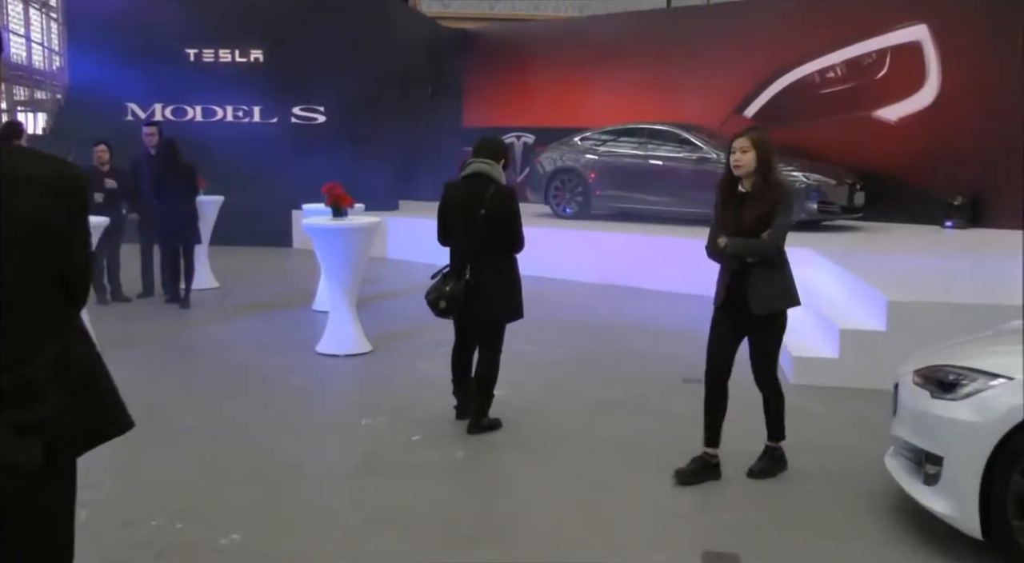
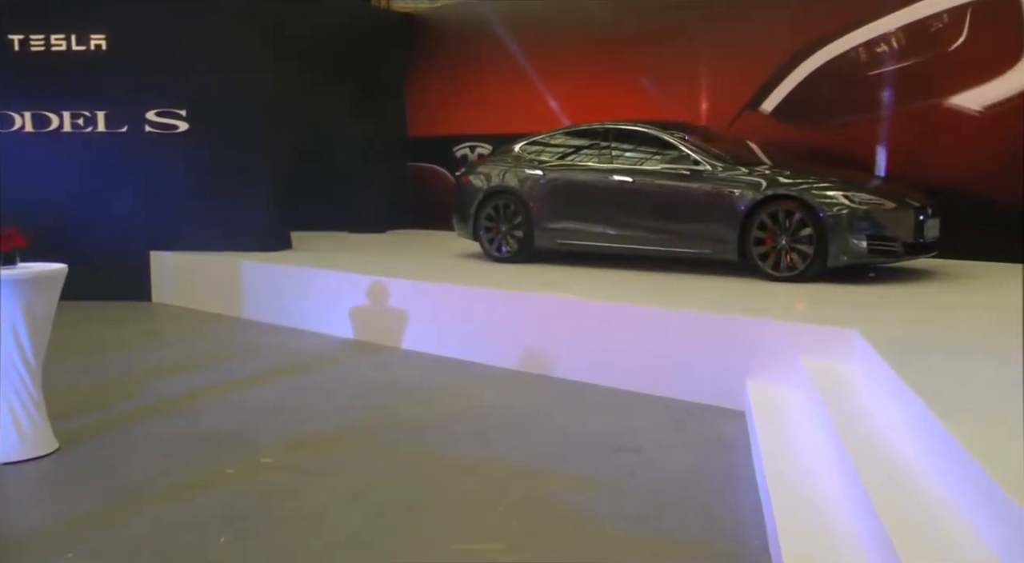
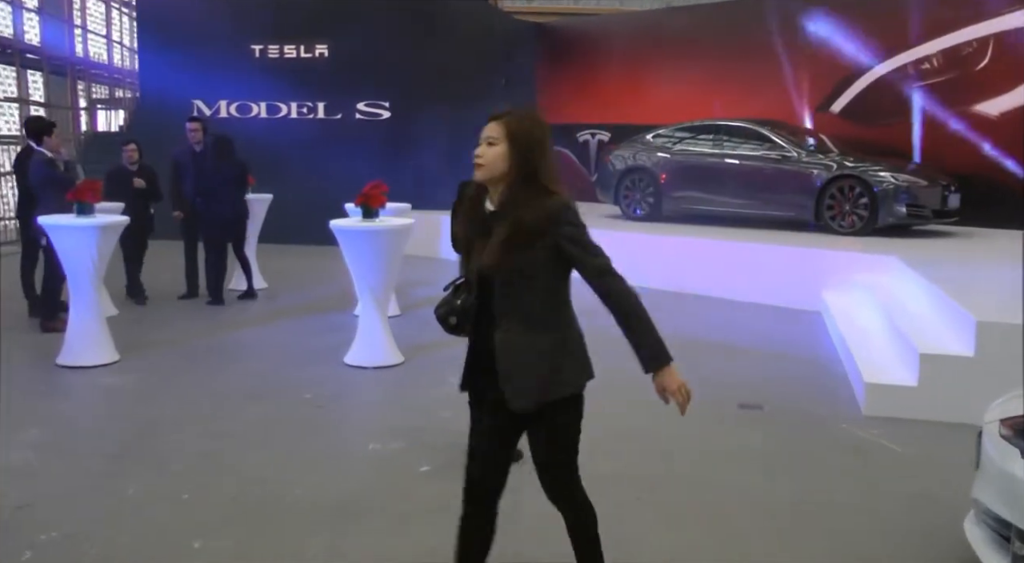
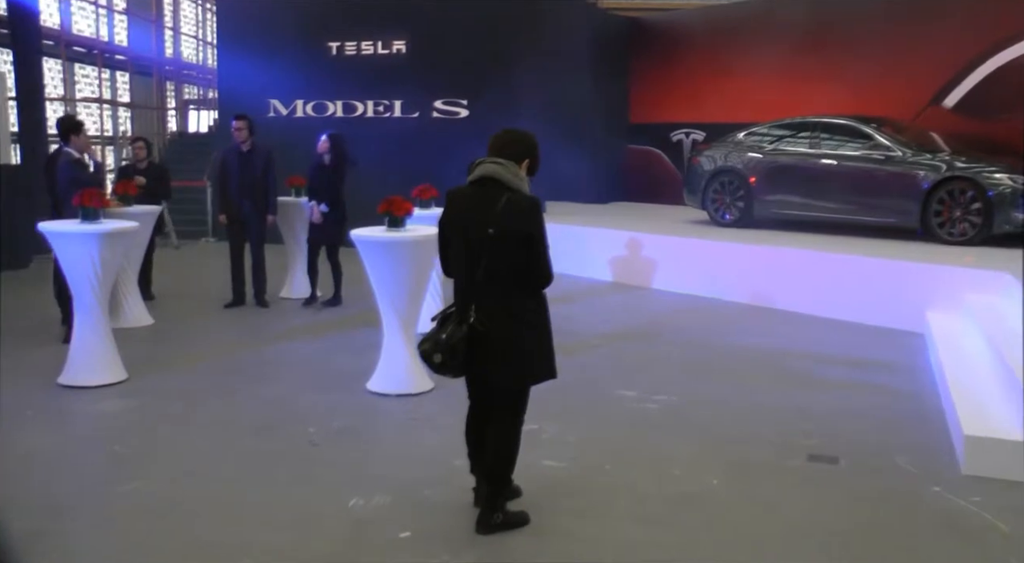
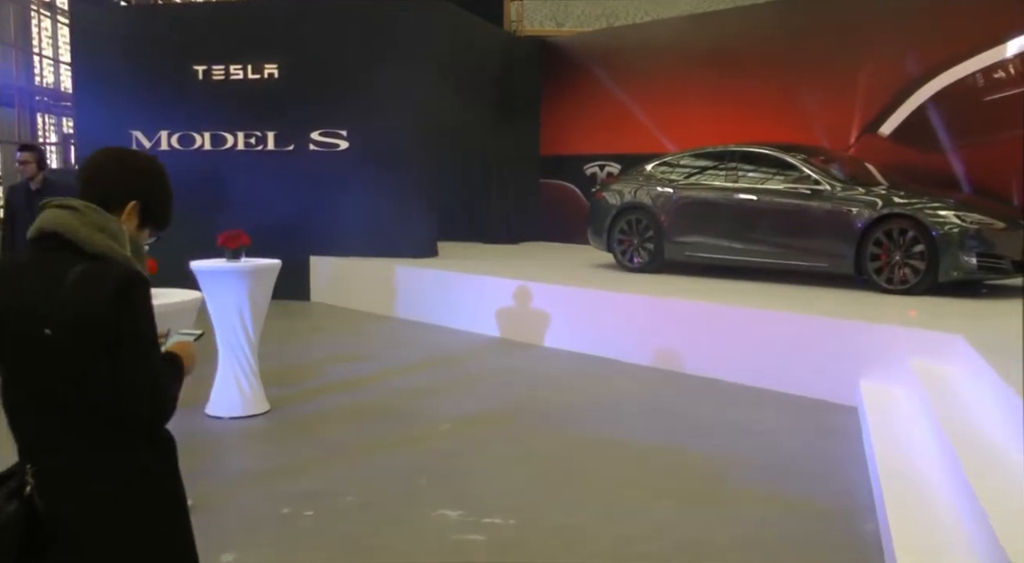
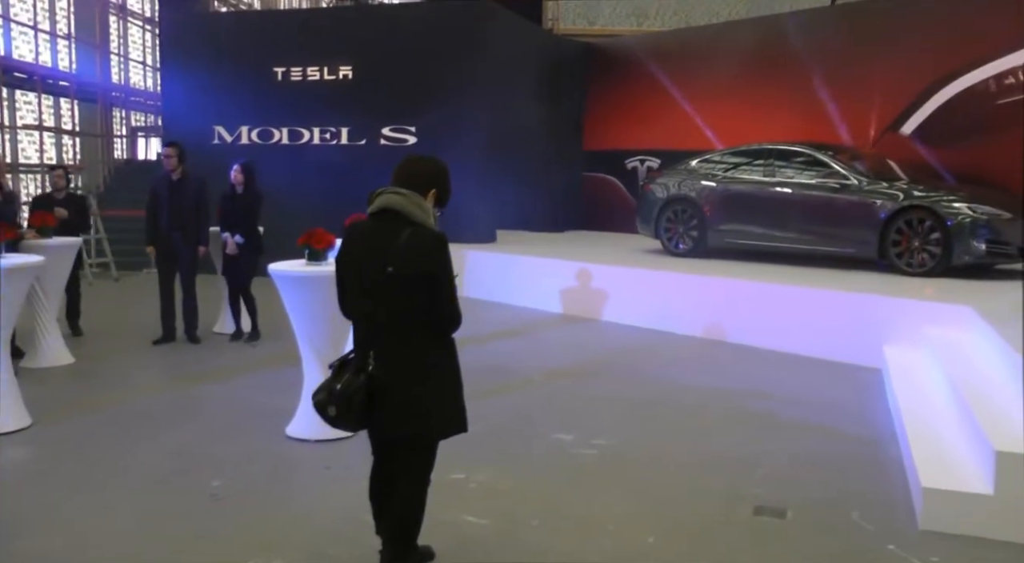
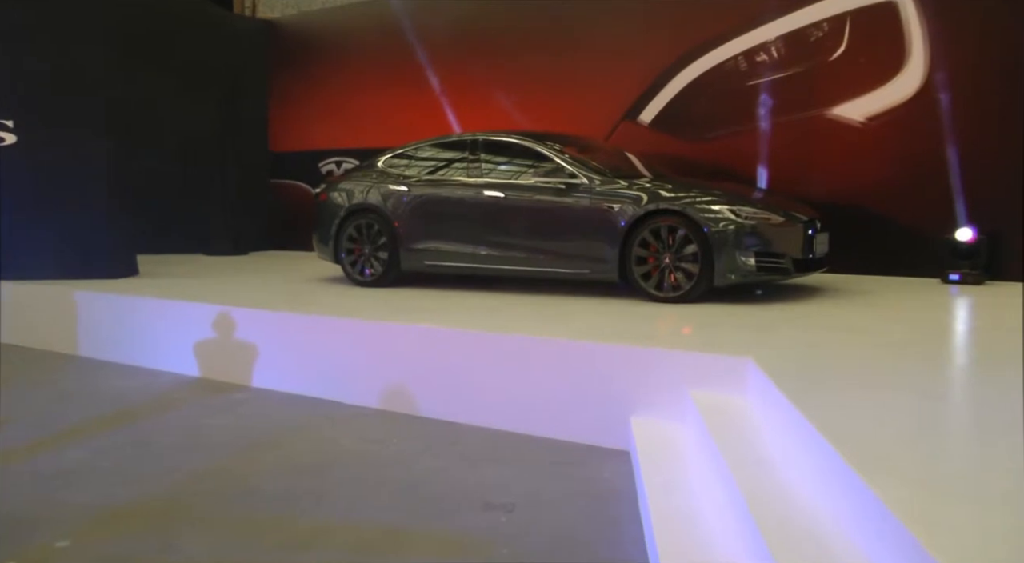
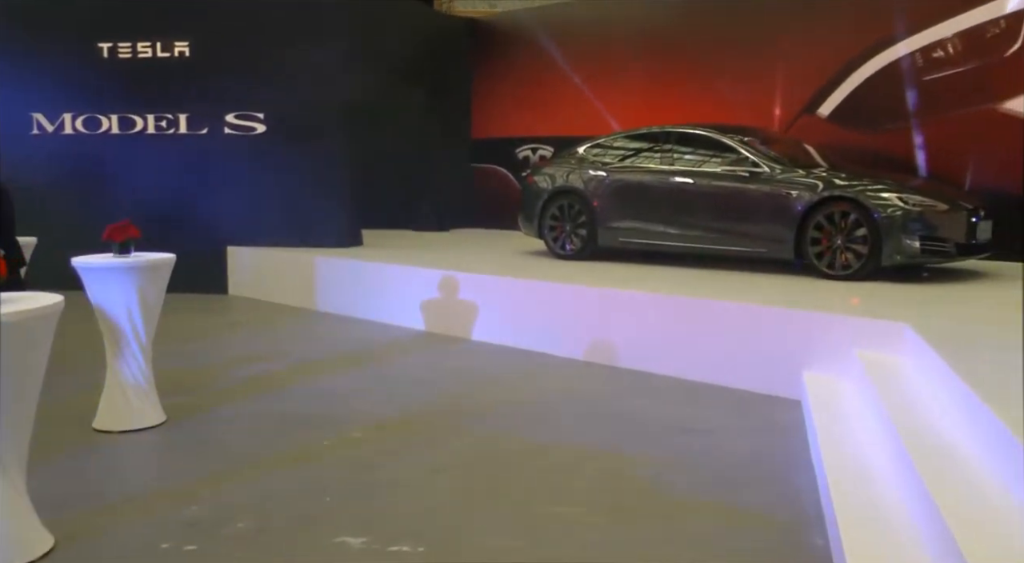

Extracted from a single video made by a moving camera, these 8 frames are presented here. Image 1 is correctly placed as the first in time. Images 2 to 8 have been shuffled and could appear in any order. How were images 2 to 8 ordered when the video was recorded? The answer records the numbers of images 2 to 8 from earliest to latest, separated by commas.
3, 4, 6, 5, 8, 2, 7
